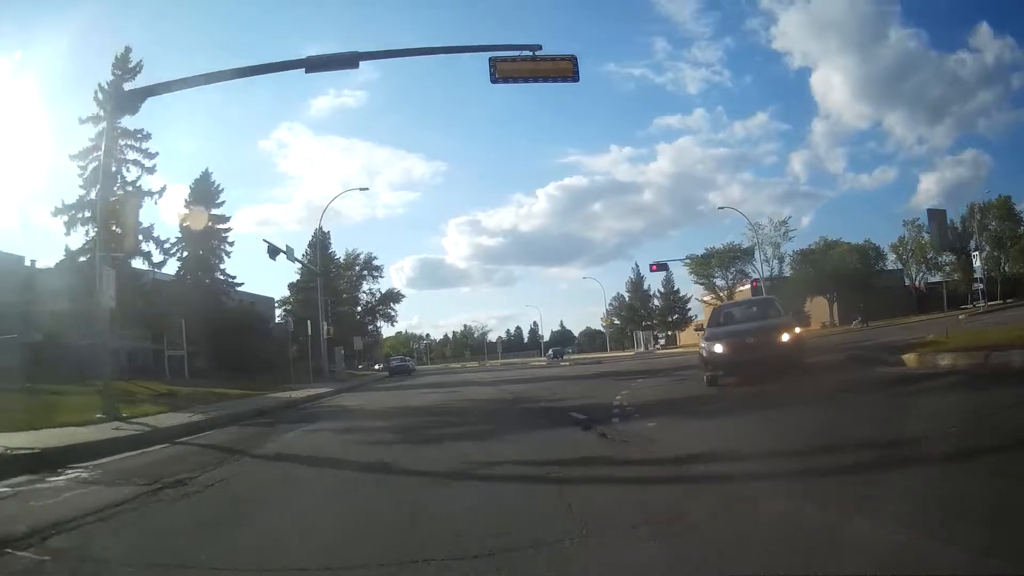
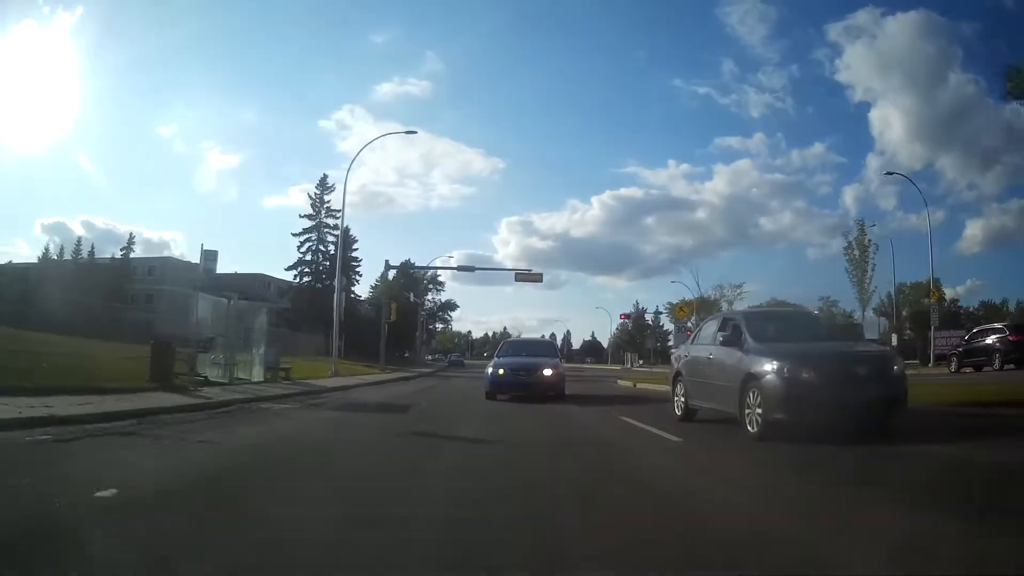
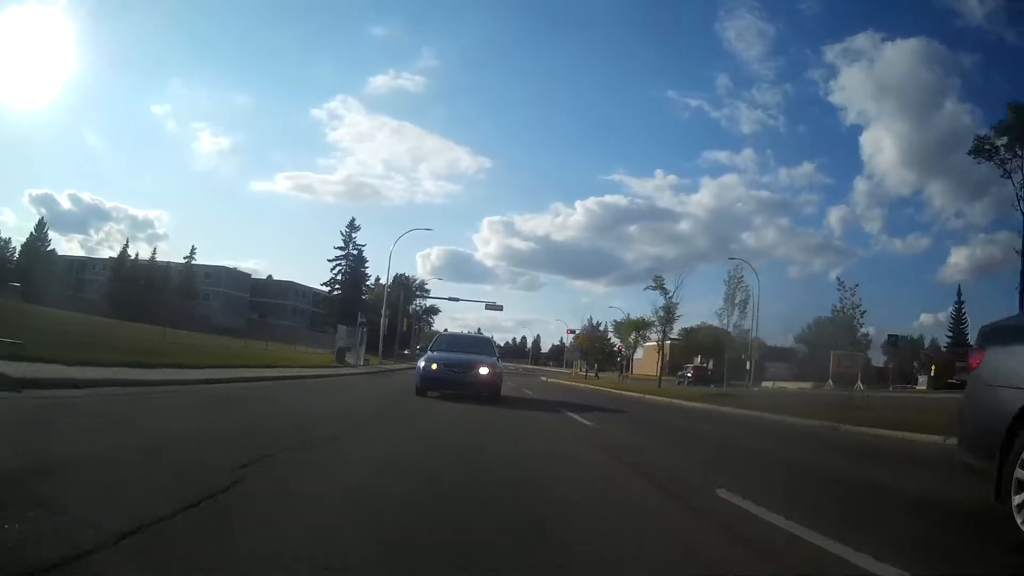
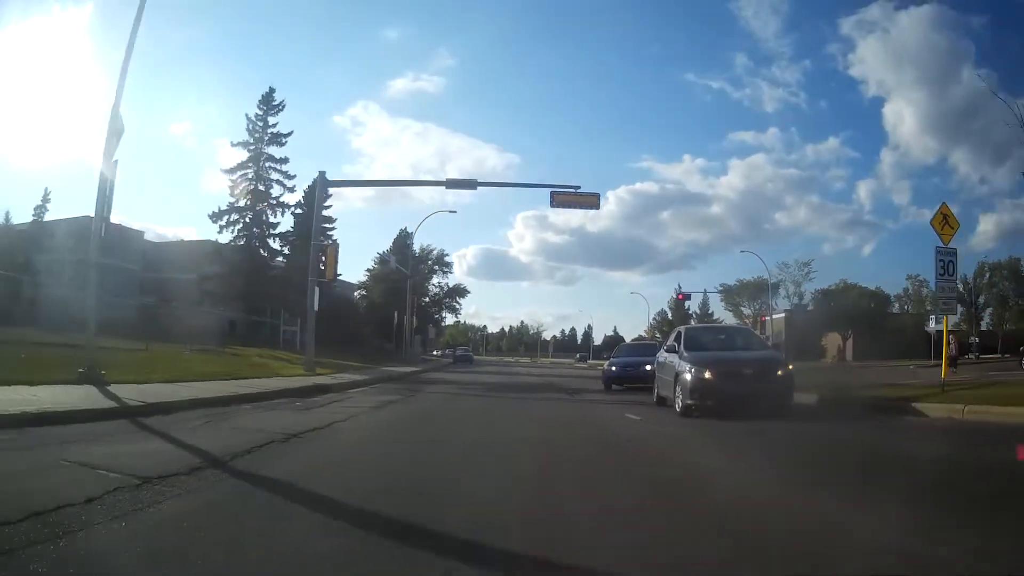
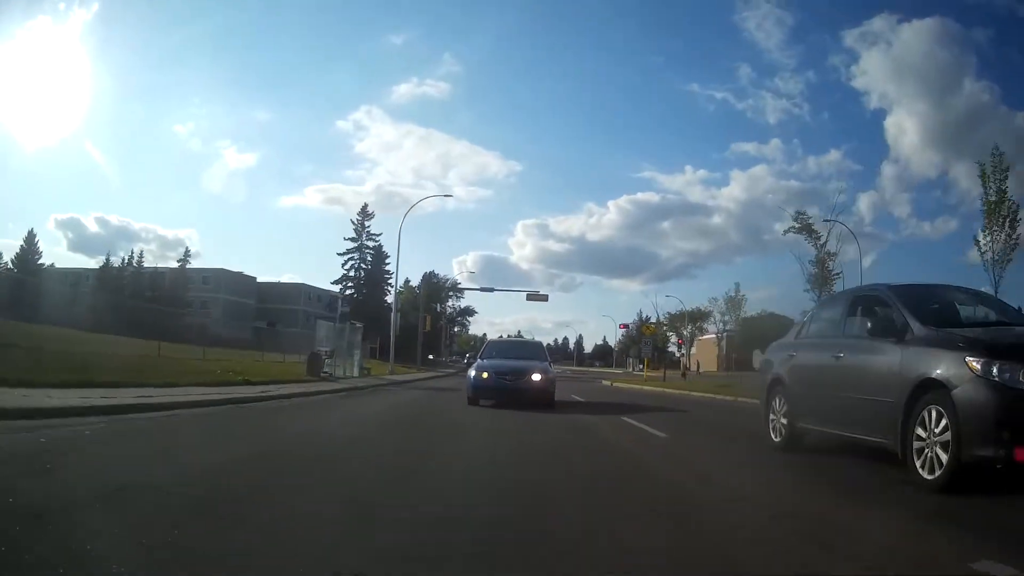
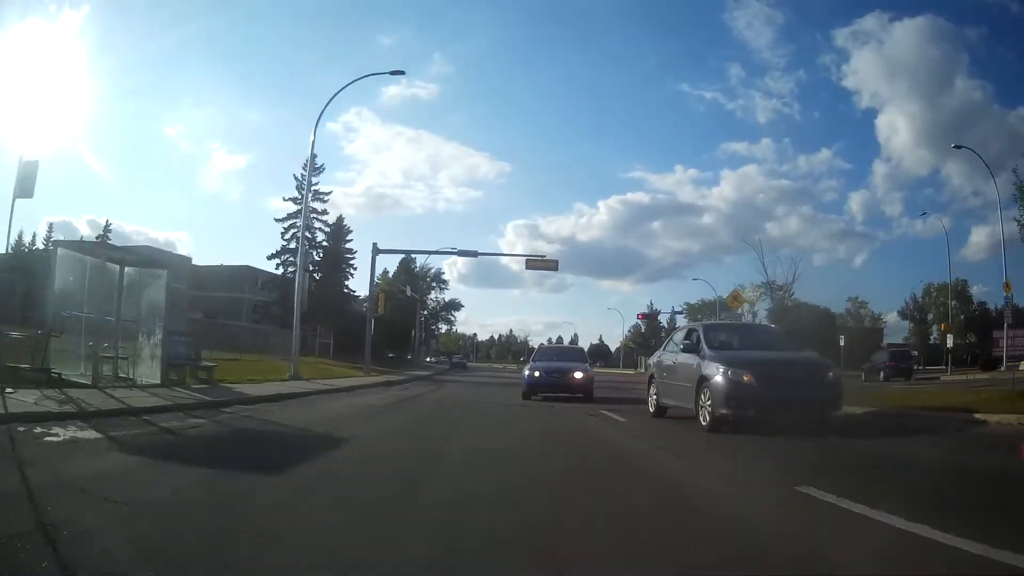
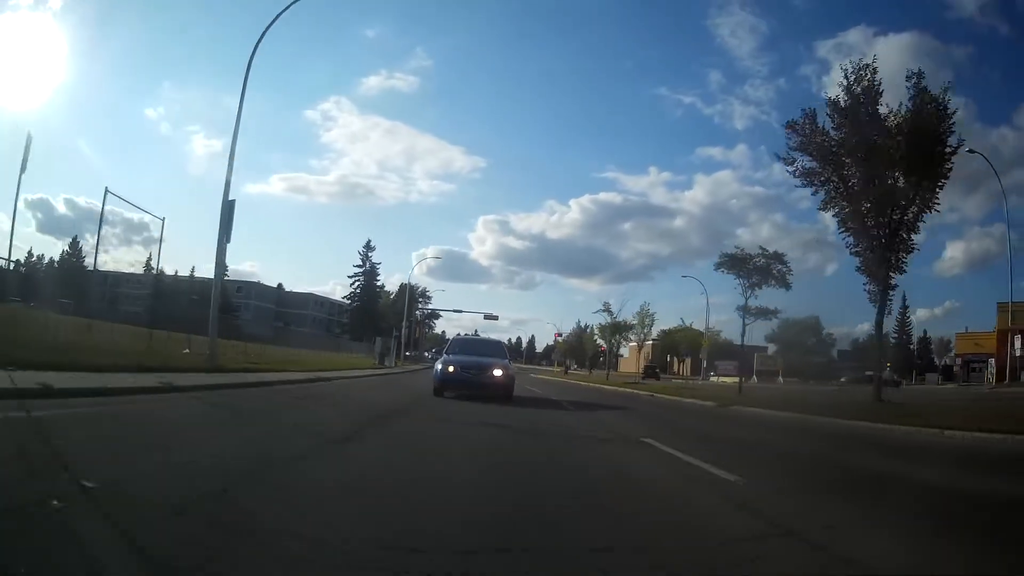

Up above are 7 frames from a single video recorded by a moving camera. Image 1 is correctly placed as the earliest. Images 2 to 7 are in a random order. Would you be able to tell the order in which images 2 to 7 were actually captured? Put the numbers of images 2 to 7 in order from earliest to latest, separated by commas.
4, 6, 2, 5, 3, 7
